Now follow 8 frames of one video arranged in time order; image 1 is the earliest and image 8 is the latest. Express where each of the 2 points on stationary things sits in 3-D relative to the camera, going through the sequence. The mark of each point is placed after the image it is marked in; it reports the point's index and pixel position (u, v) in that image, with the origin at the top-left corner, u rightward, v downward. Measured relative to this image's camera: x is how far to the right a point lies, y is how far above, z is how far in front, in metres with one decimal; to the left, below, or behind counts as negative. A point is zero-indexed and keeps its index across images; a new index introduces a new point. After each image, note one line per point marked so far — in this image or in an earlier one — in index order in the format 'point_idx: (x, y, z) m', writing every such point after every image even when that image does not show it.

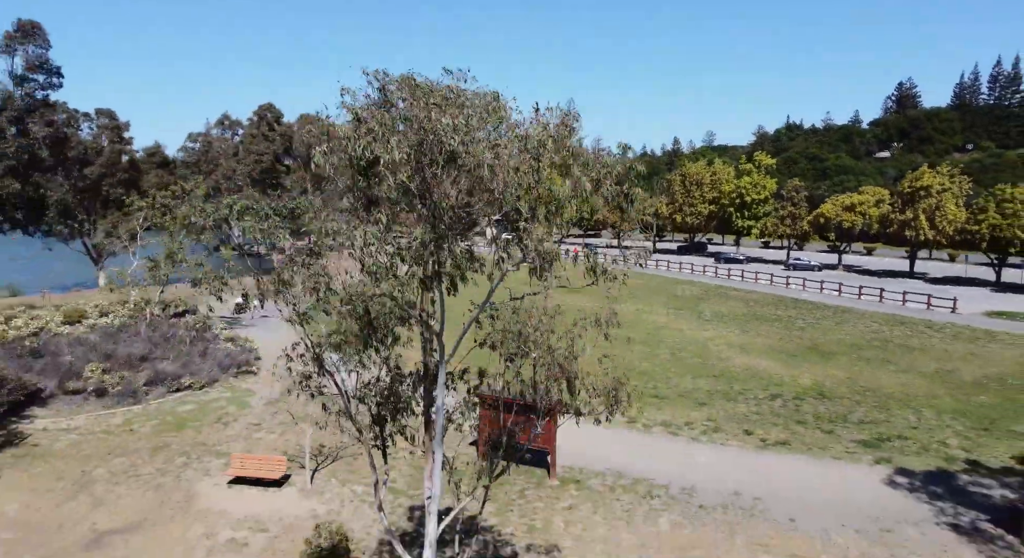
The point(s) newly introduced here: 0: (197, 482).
0: (-9.0, -5.7, +16.9) m
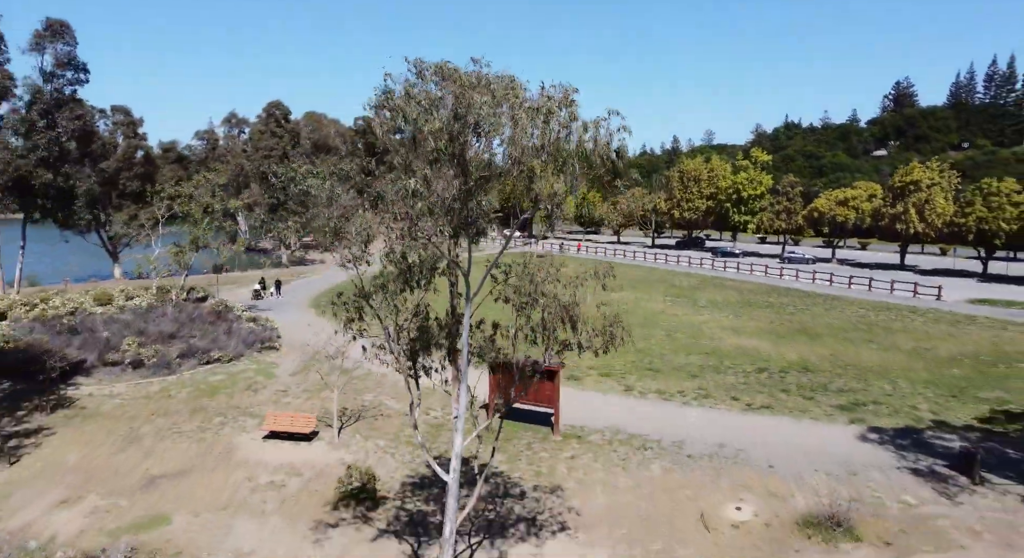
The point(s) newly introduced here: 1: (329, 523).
0: (-8.8, -4.9, +18.7) m
1: (-4.5, -5.9, +14.4) m
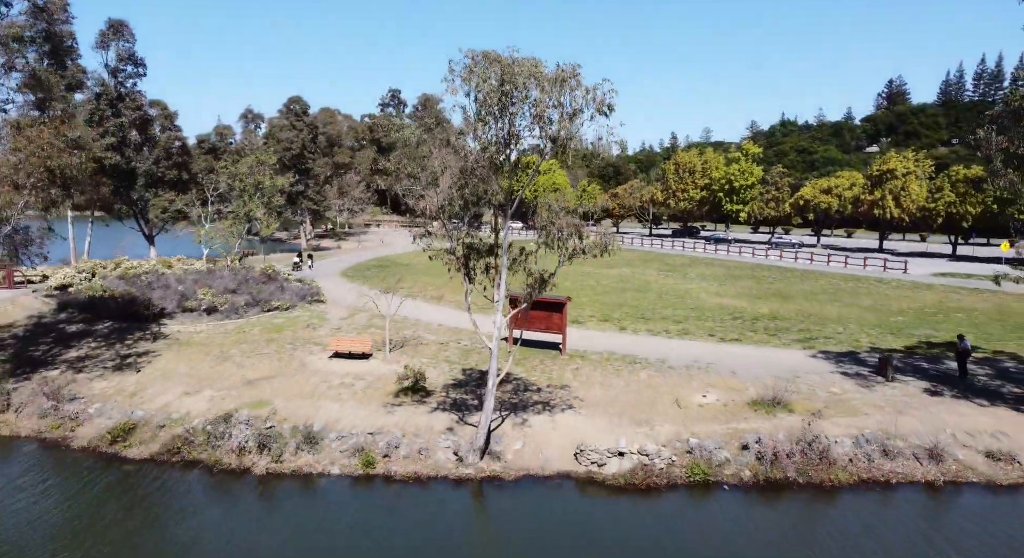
0: (-8.2, -3.0, +23.3) m
1: (-3.8, -4.0, +19.0) m
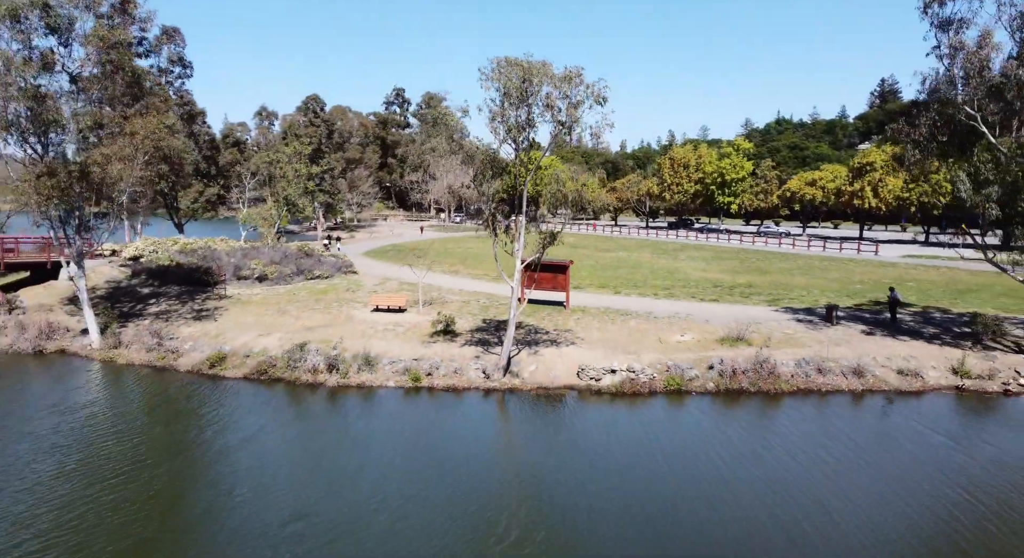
0: (-7.6, -1.4, +27.8) m
1: (-3.2, -2.4, +23.5) m
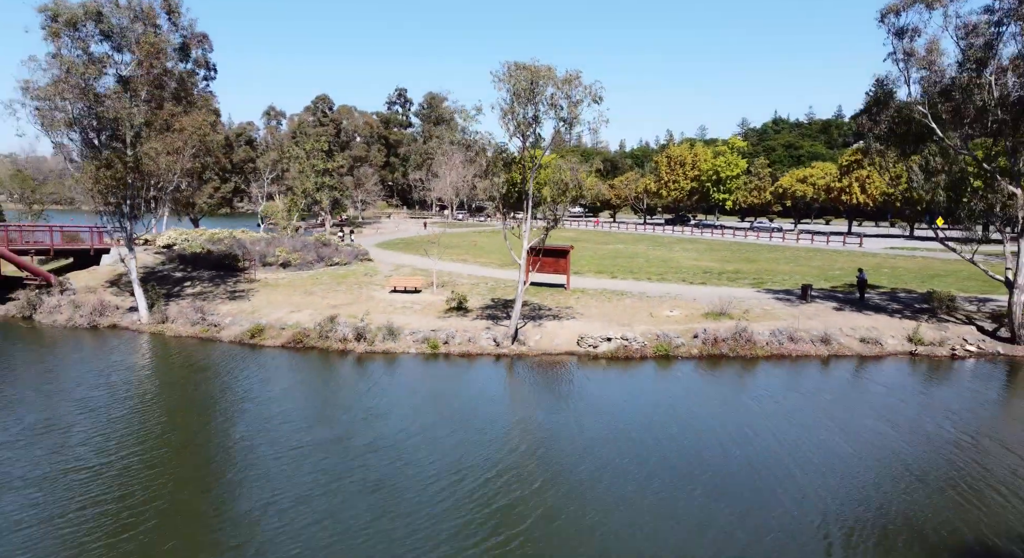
0: (-7.3, -0.6, +30.5) m
1: (-3.0, -1.6, +26.2) m
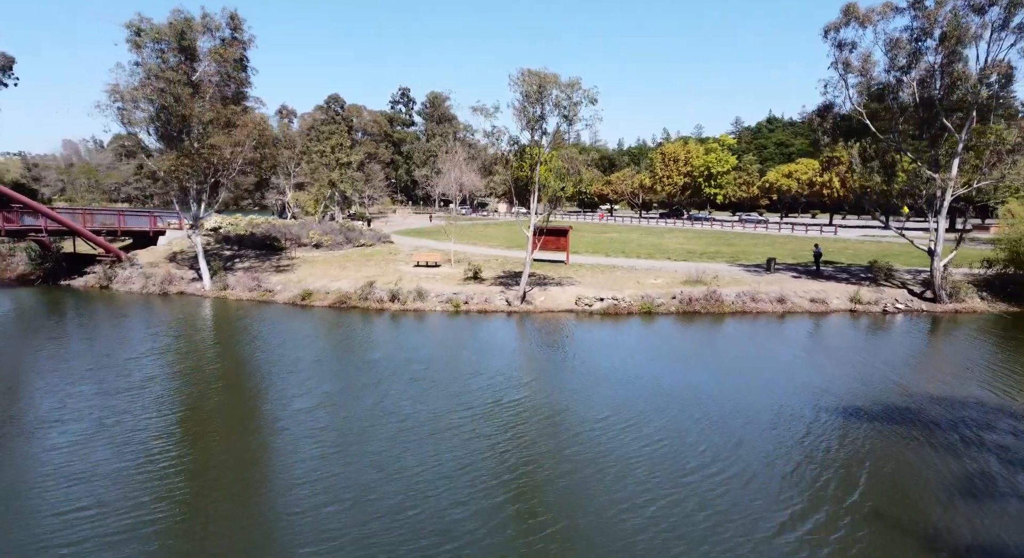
0: (-6.9, +0.8, +35.2) m
1: (-2.5, -0.2, +30.9) m
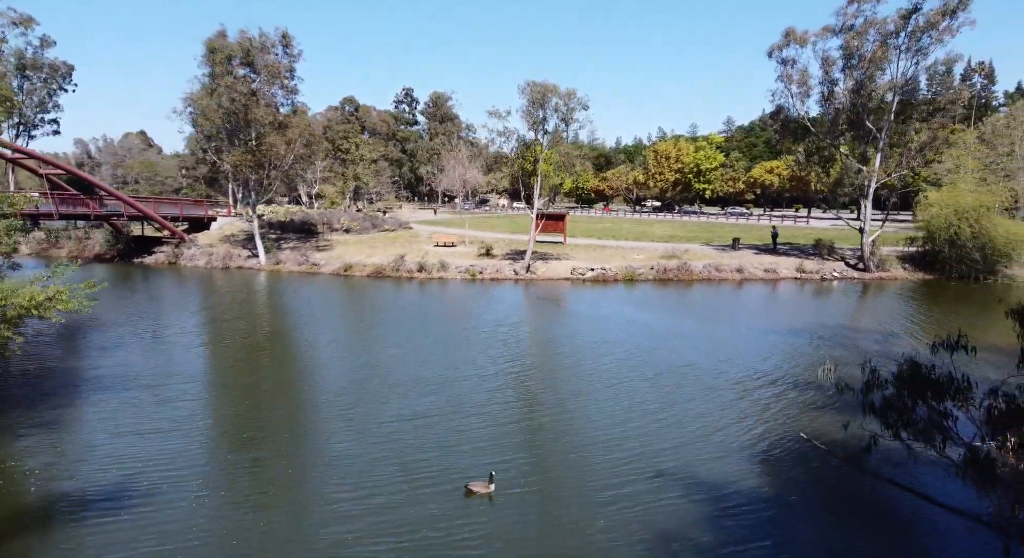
0: (-6.5, +2.3, +41.2) m
1: (-2.1, +1.3, +36.9) m
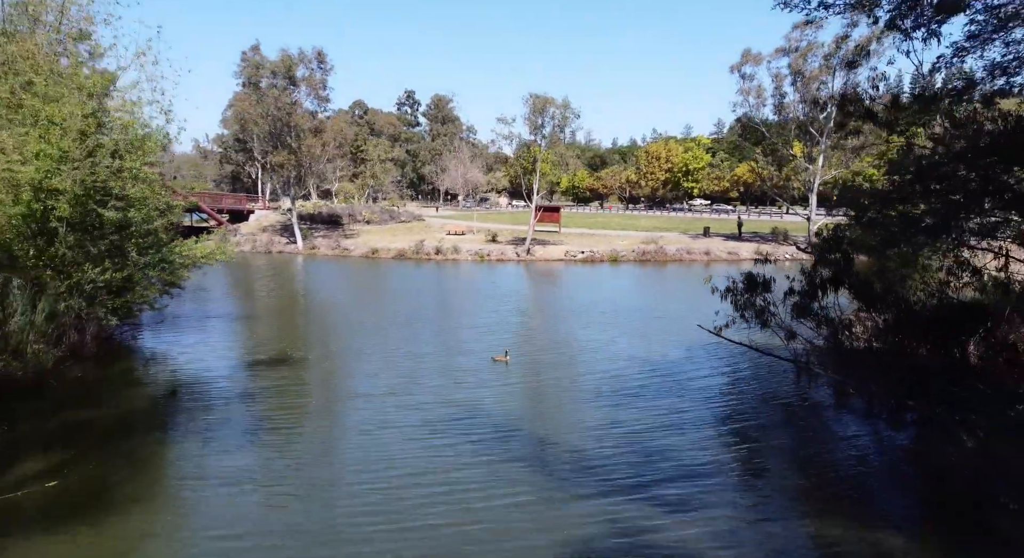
0: (-6.4, +3.6, +47.3) m
1: (-2.0, +2.6, +43.0) m
